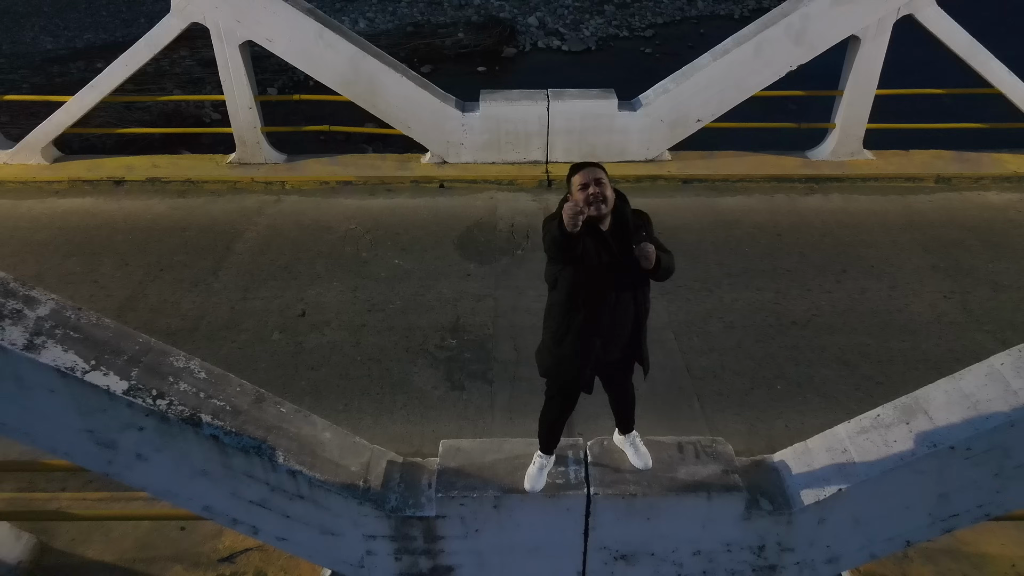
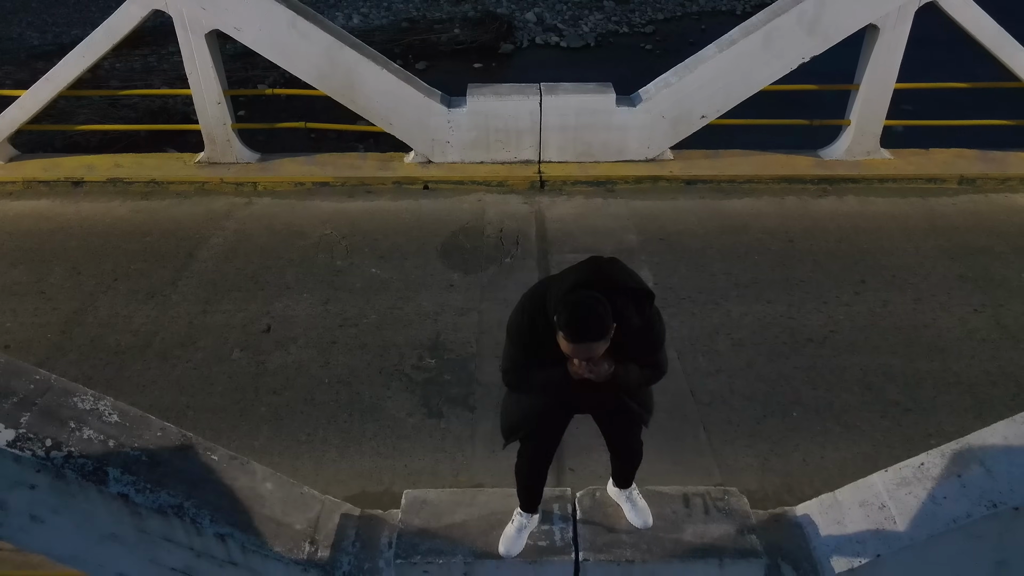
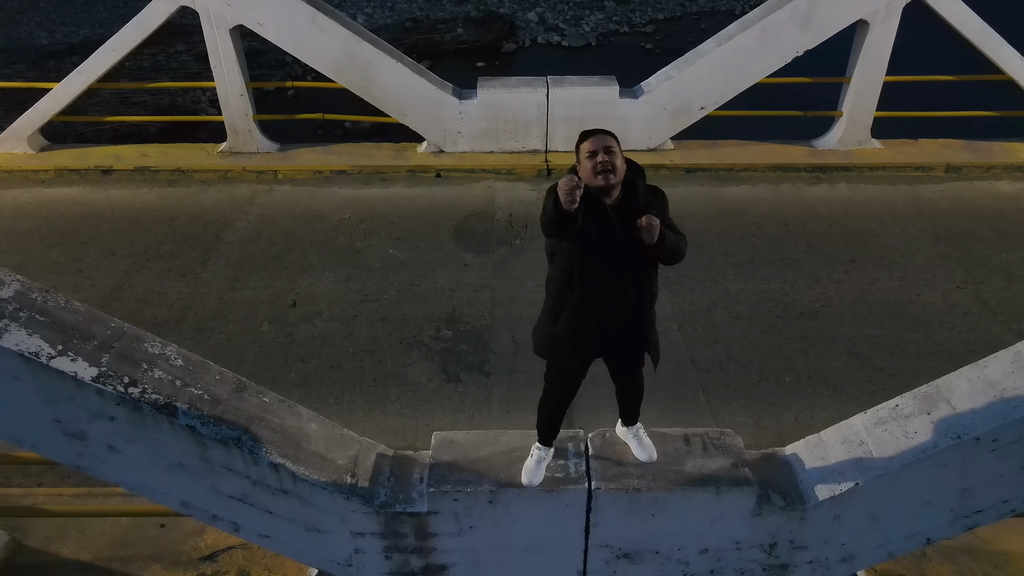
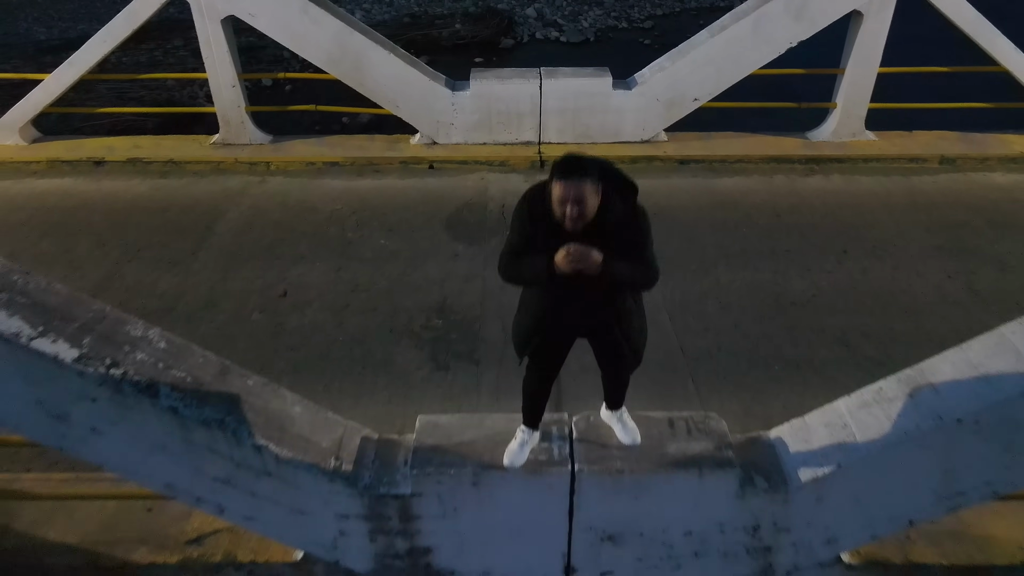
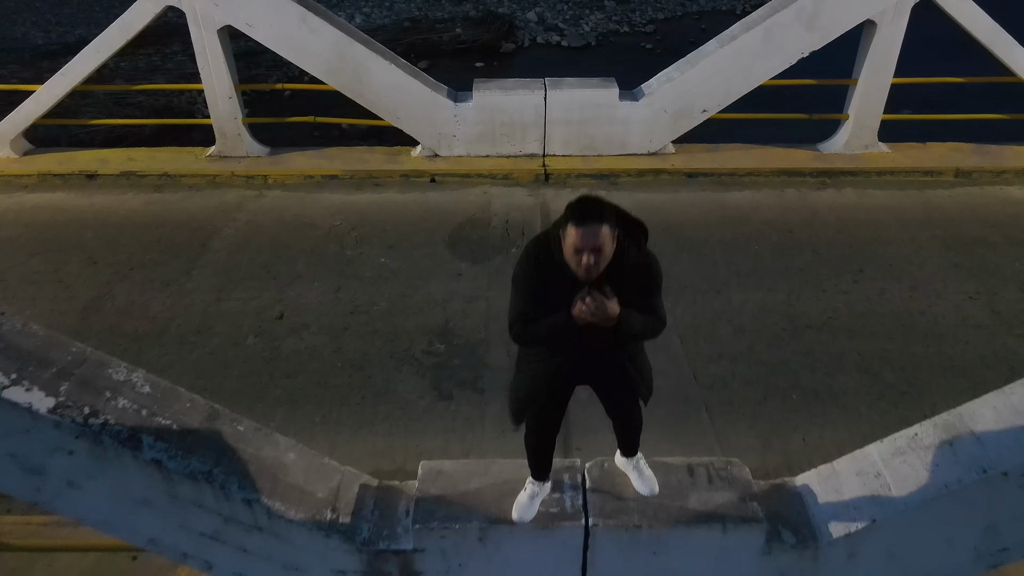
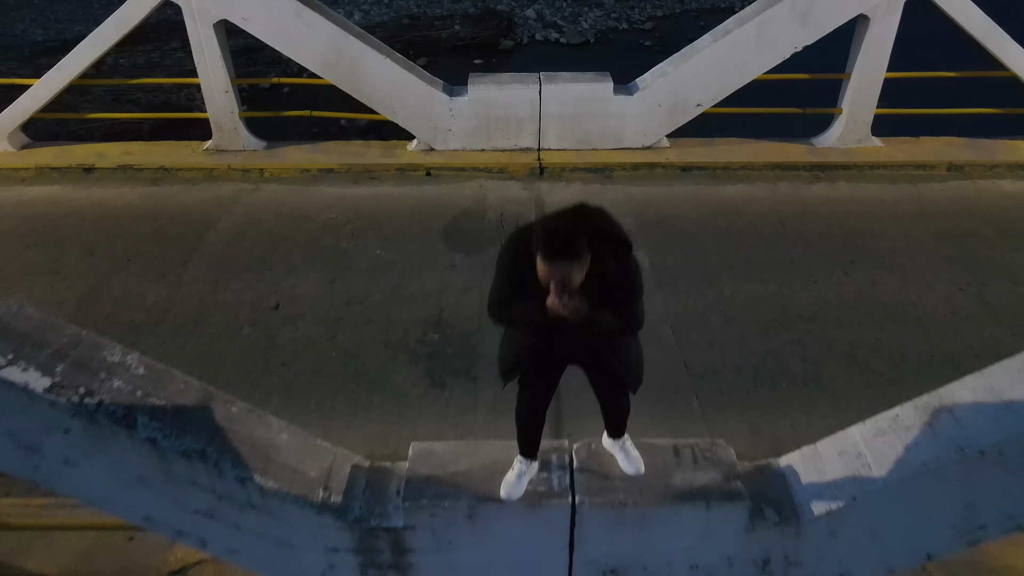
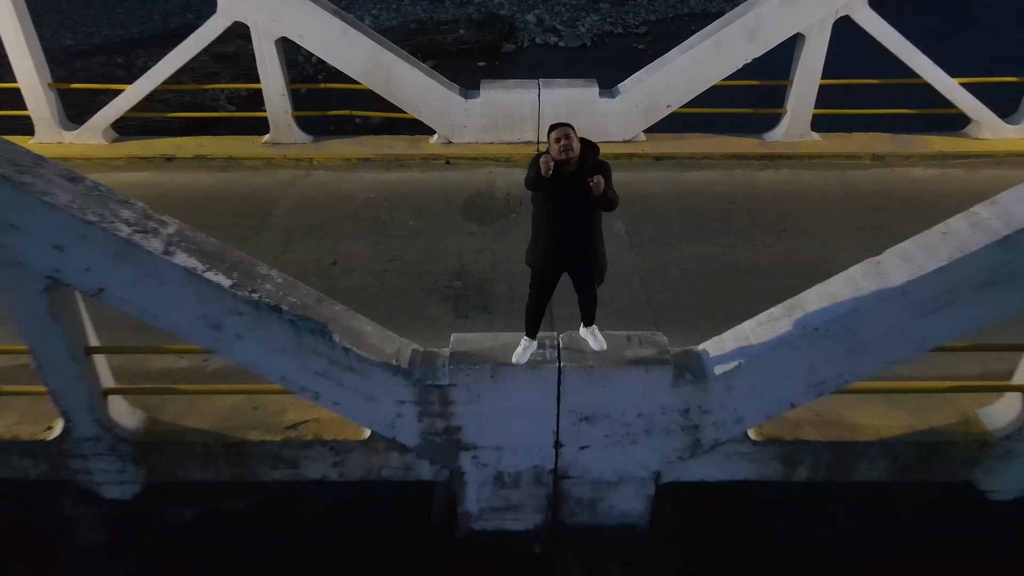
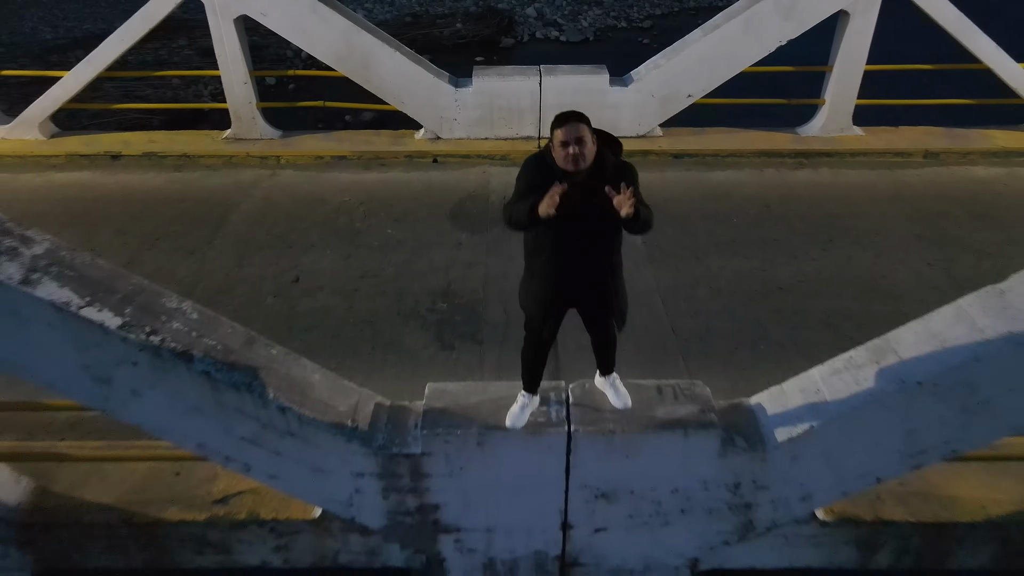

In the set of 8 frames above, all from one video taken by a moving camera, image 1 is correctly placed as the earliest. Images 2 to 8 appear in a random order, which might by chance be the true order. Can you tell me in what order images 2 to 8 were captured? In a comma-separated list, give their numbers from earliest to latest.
3, 5, 2, 6, 4, 8, 7
